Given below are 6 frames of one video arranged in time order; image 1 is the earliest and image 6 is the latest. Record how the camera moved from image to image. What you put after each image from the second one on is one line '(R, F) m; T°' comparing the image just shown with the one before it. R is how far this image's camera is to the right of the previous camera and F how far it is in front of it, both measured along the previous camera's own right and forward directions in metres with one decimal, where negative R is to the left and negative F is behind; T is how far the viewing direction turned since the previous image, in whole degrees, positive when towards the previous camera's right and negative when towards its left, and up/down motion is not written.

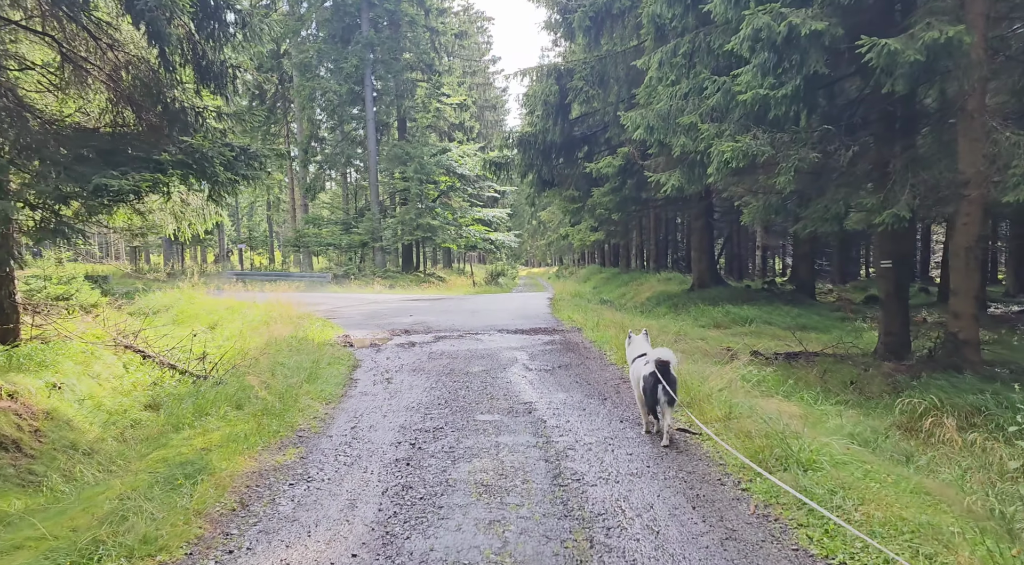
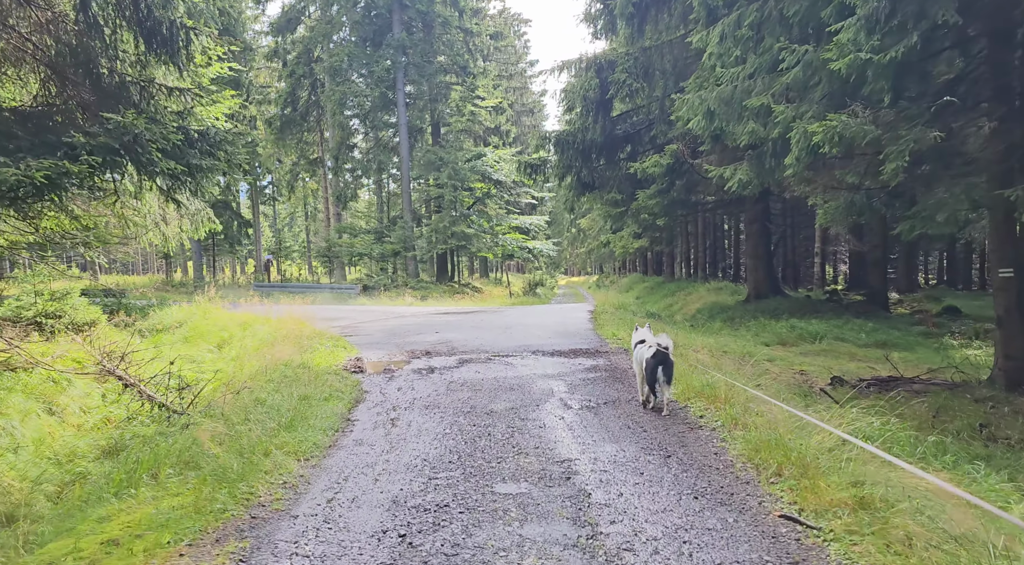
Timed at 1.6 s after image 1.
(+0.1, +1.6) m; -3°
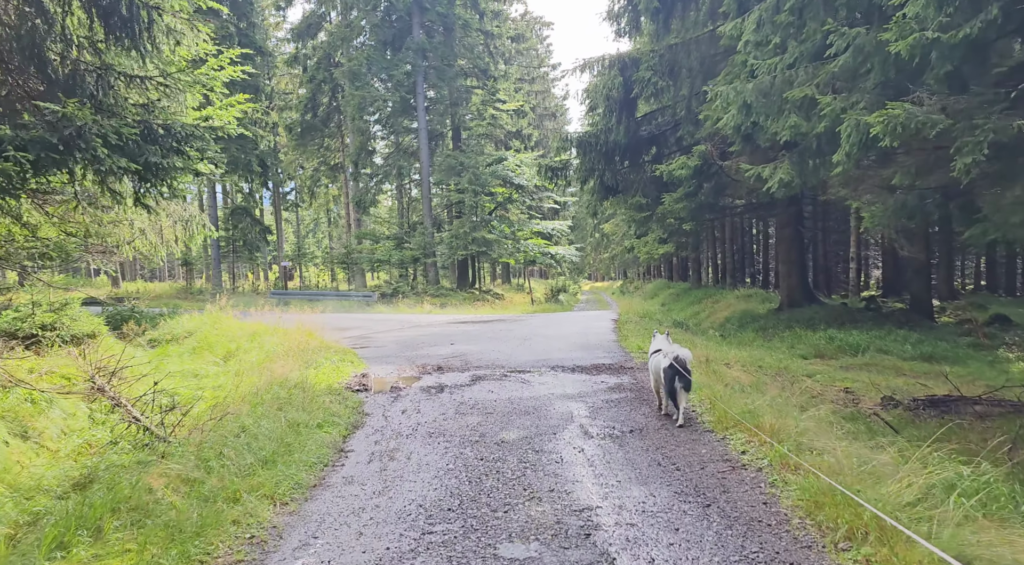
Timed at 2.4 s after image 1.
(+0.1, +0.8) m; -2°
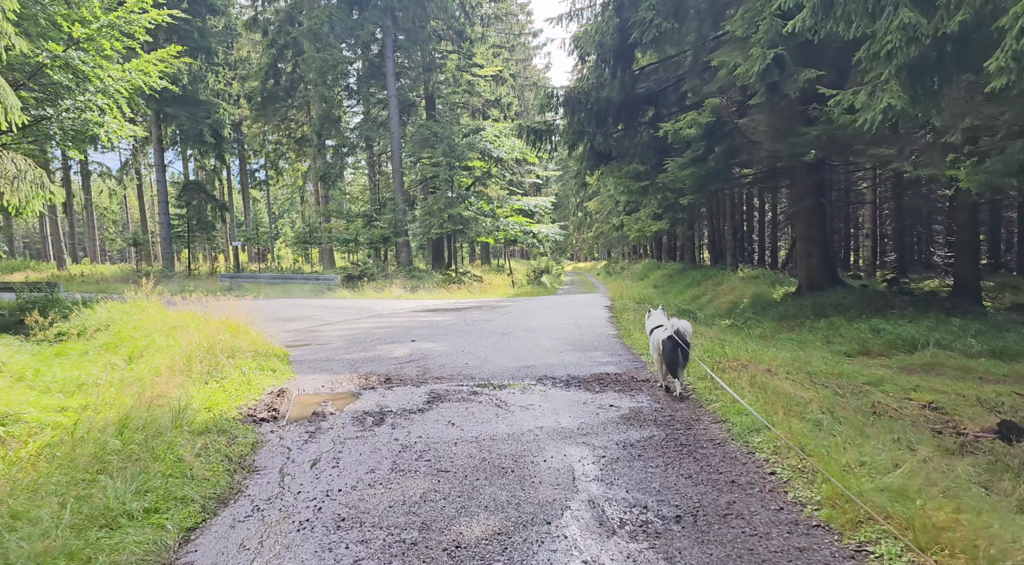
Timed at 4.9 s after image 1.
(+0.1, +2.6) m; +1°
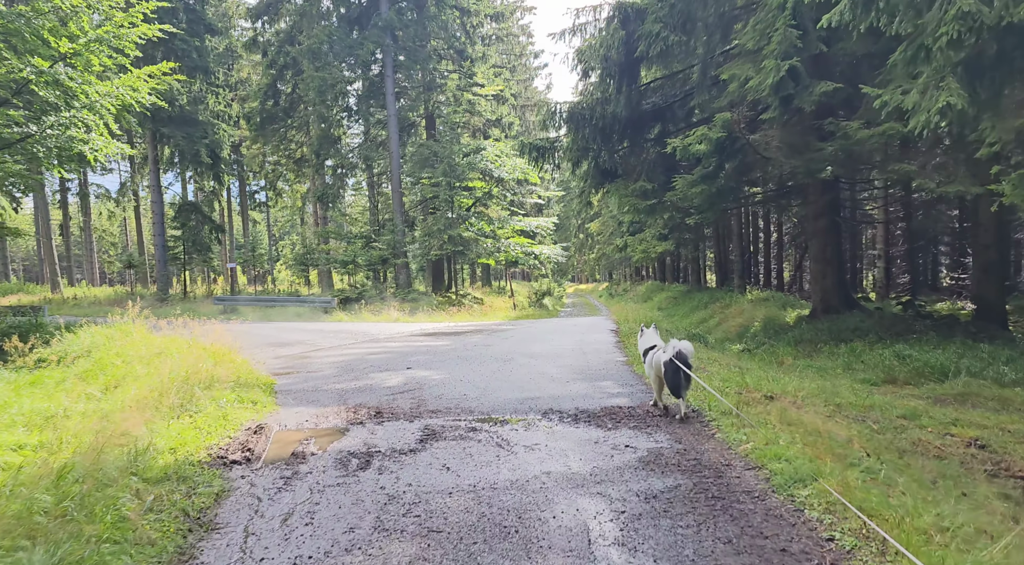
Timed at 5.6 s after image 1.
(0.0, +0.7) m; 0°
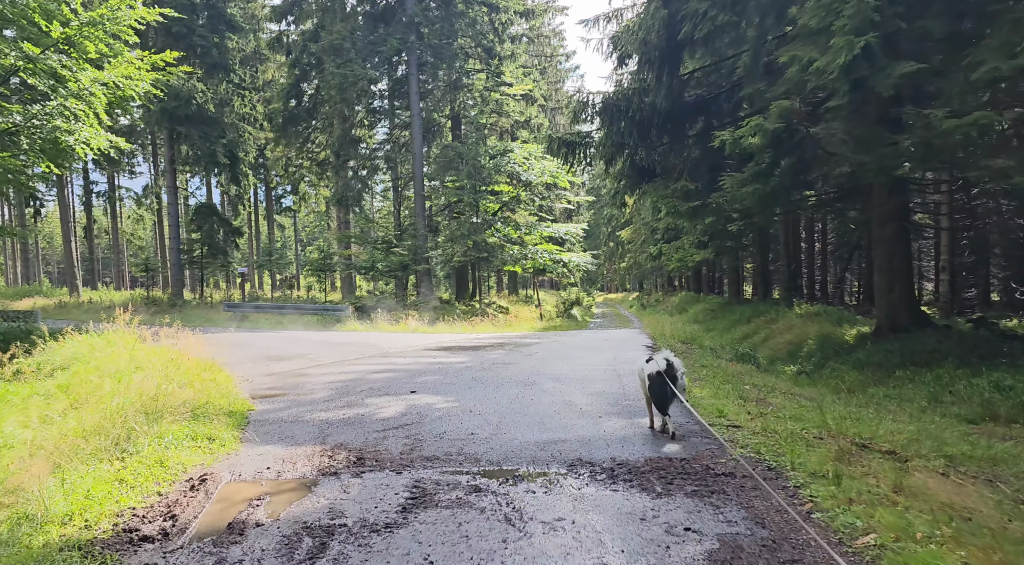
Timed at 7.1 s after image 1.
(+0.1, +1.5) m; -2°
